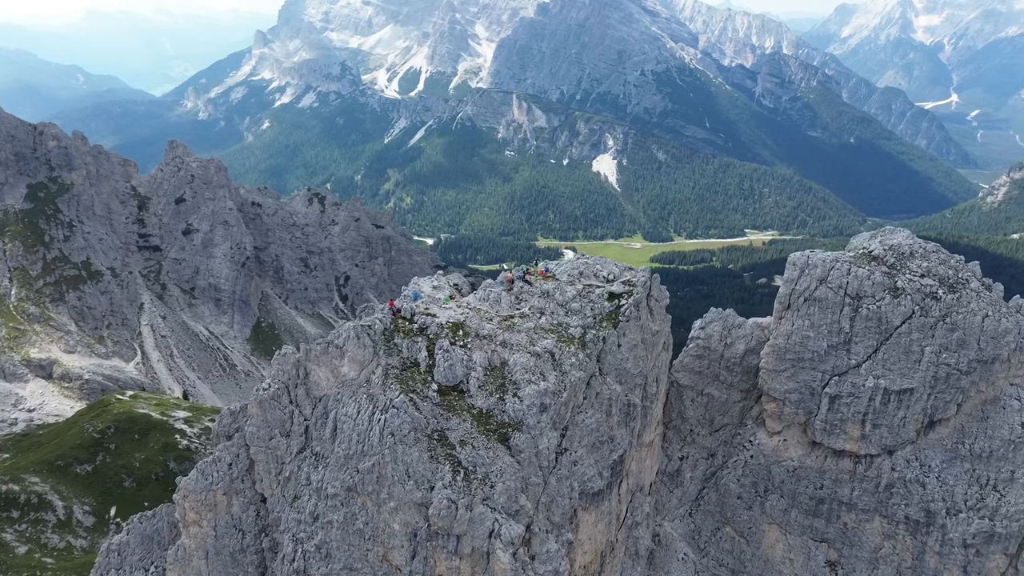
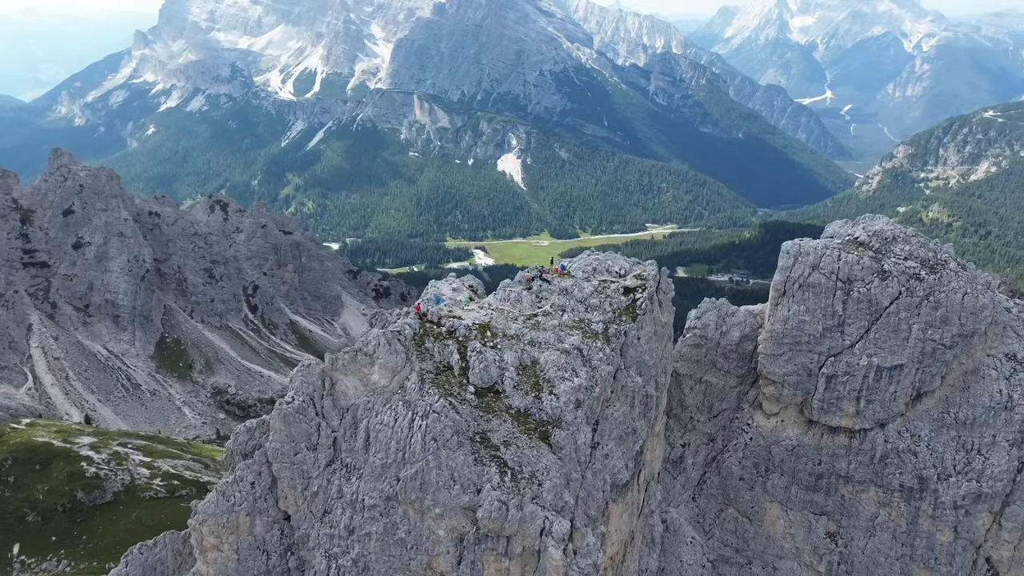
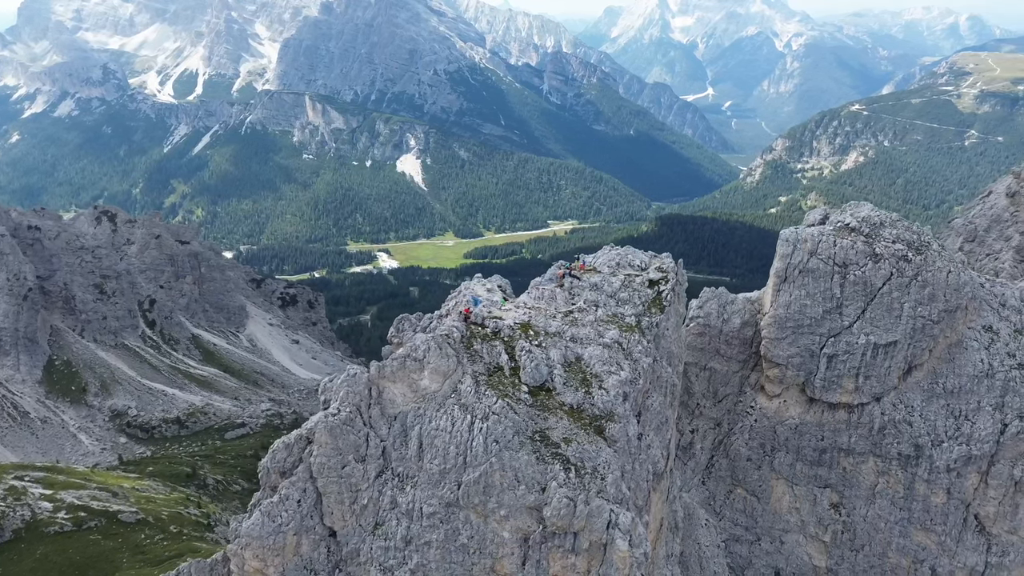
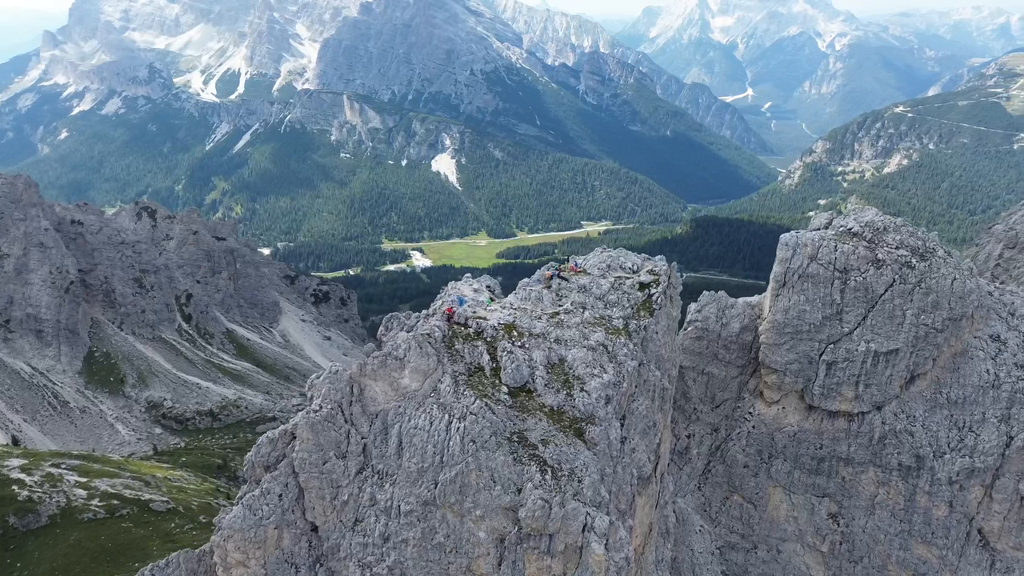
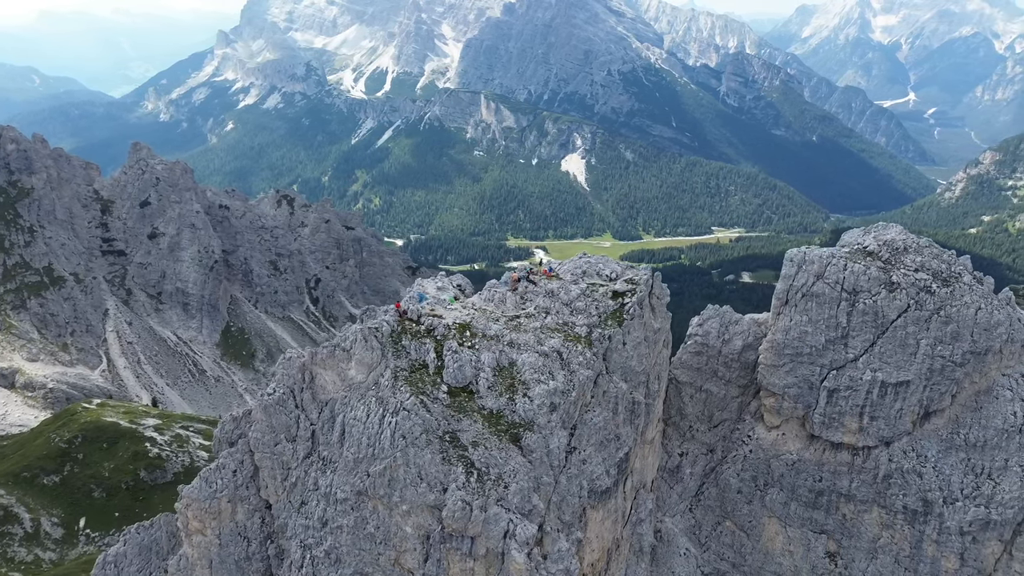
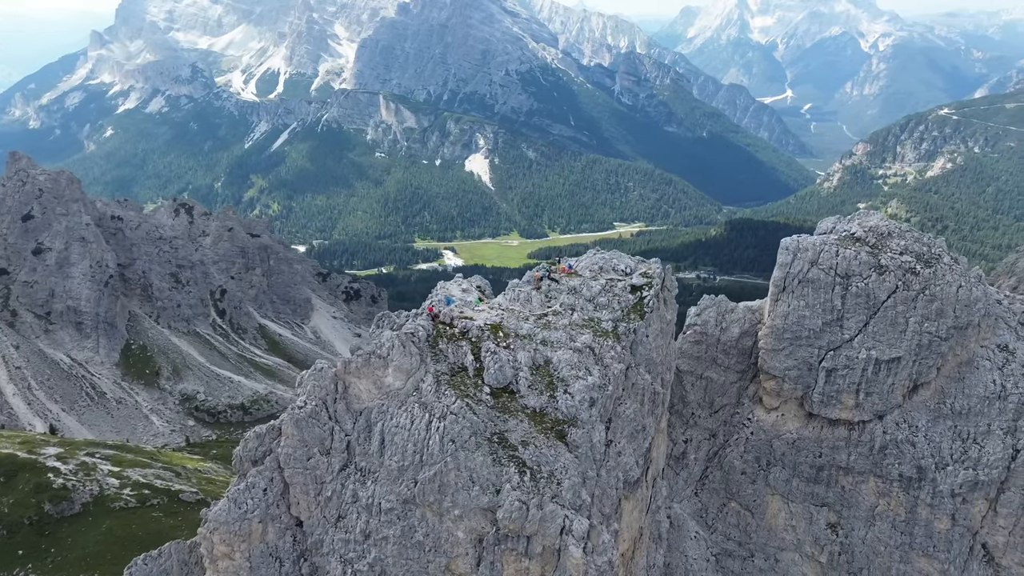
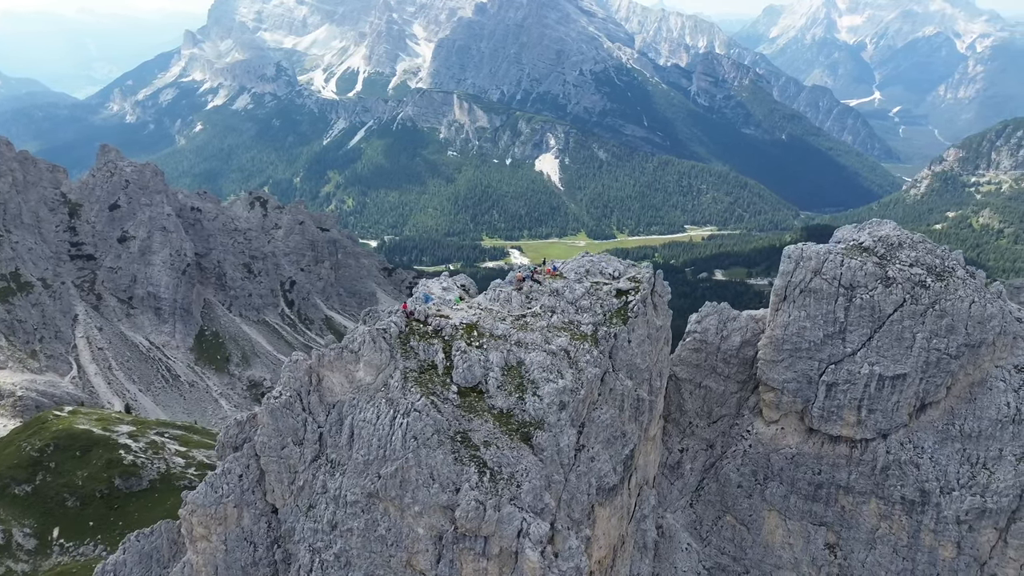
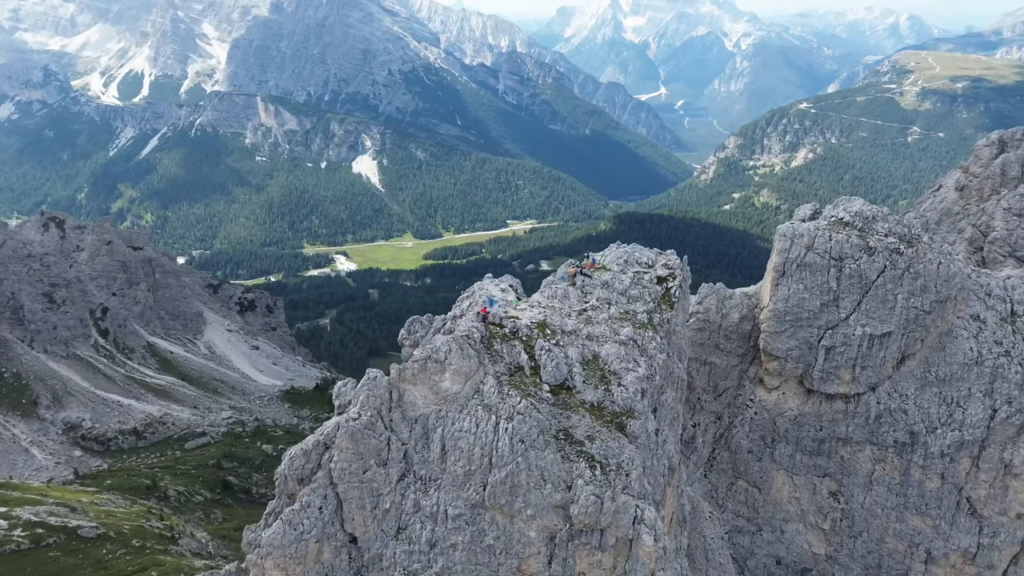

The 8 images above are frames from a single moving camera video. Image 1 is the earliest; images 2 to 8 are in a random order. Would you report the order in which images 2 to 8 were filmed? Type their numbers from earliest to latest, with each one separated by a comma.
5, 7, 2, 6, 4, 3, 8
